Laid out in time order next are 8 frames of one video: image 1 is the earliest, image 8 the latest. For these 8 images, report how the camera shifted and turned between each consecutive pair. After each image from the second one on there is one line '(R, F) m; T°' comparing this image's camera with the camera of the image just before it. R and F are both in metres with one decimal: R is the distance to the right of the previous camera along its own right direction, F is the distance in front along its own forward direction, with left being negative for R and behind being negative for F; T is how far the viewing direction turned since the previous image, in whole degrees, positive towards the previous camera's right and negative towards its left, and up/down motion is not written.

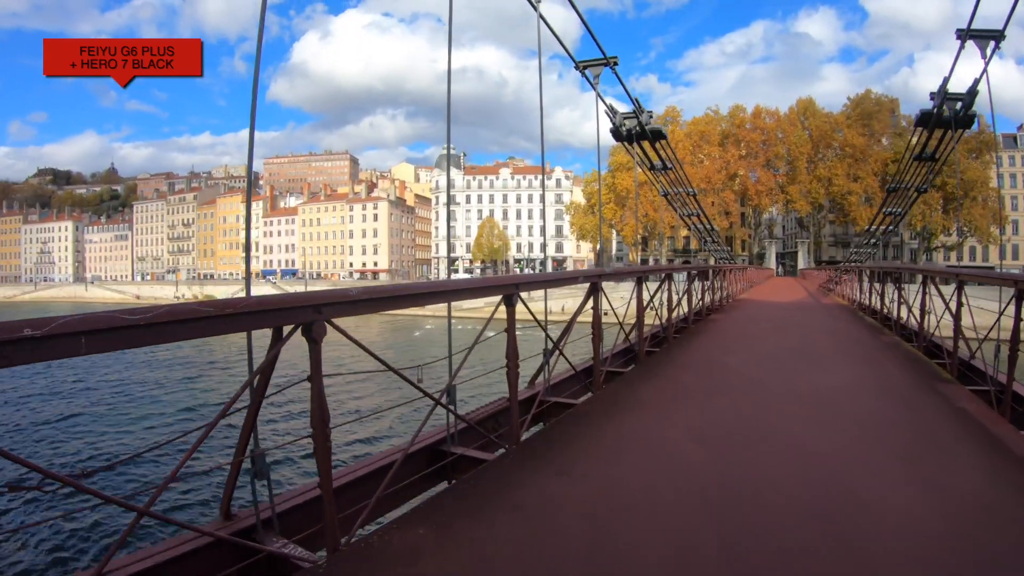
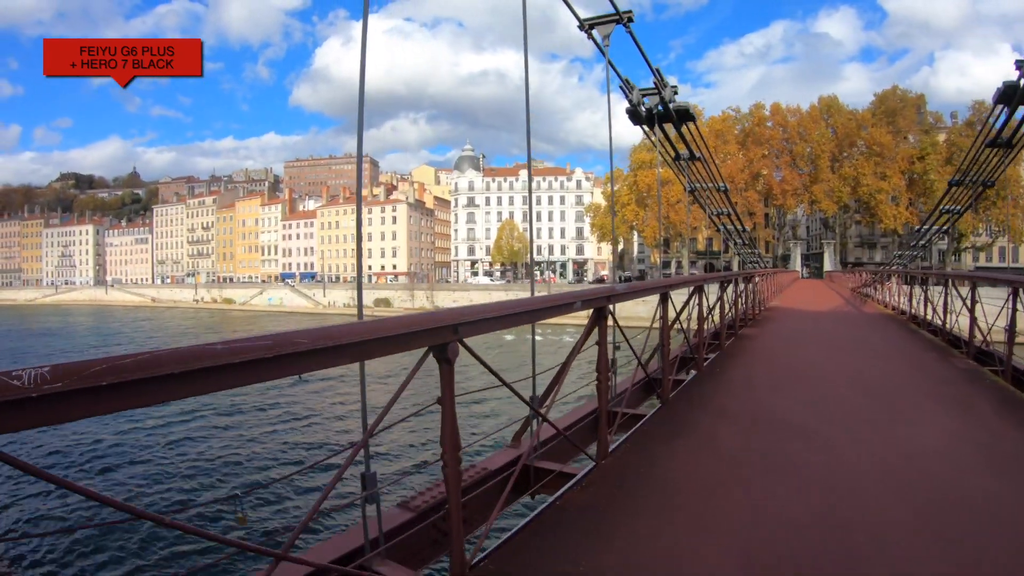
(+0.1, +0.6) m; -2°
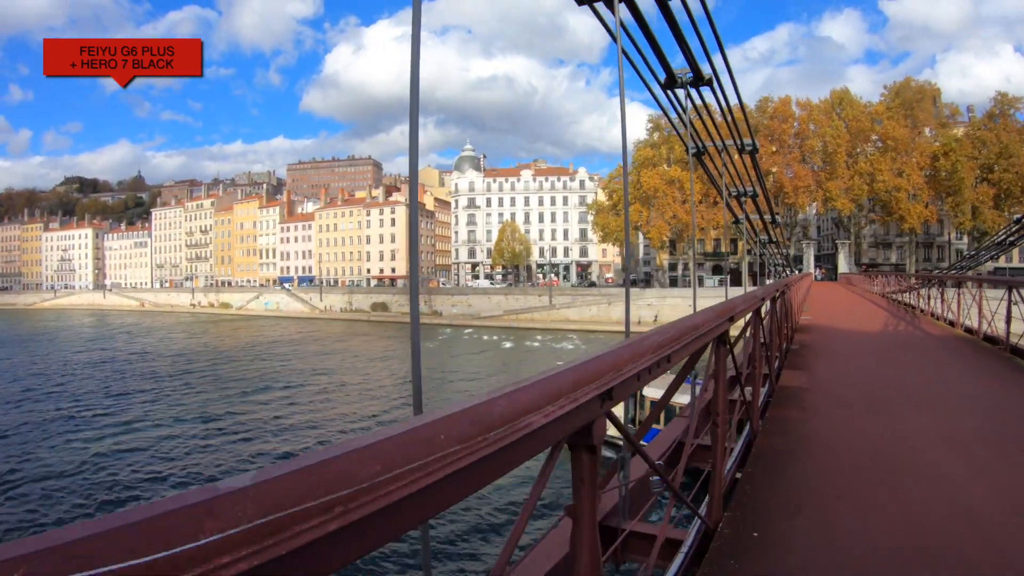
(+0.5, +1.6) m; -1°
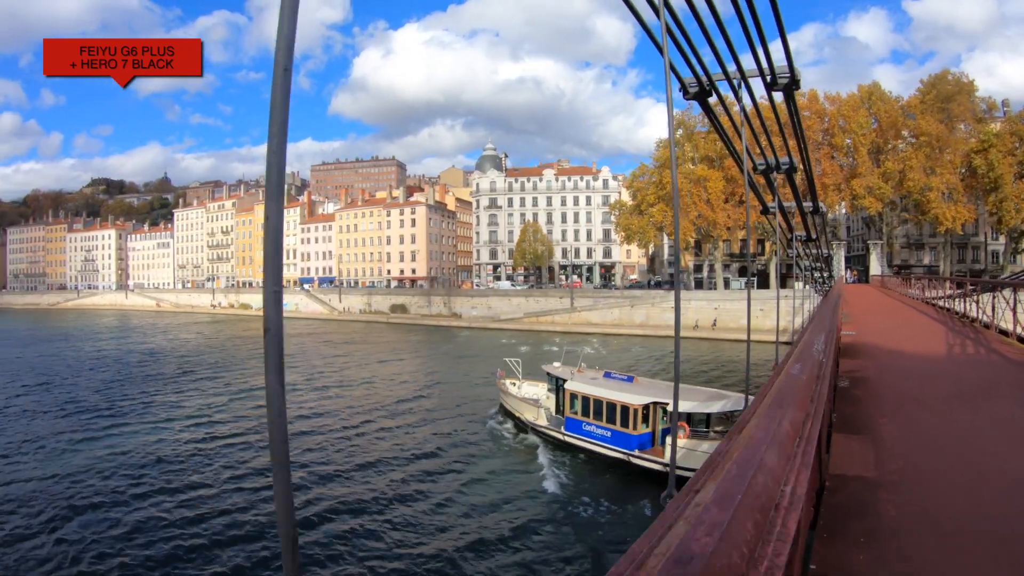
(-0.1, +0.9) m; -2°
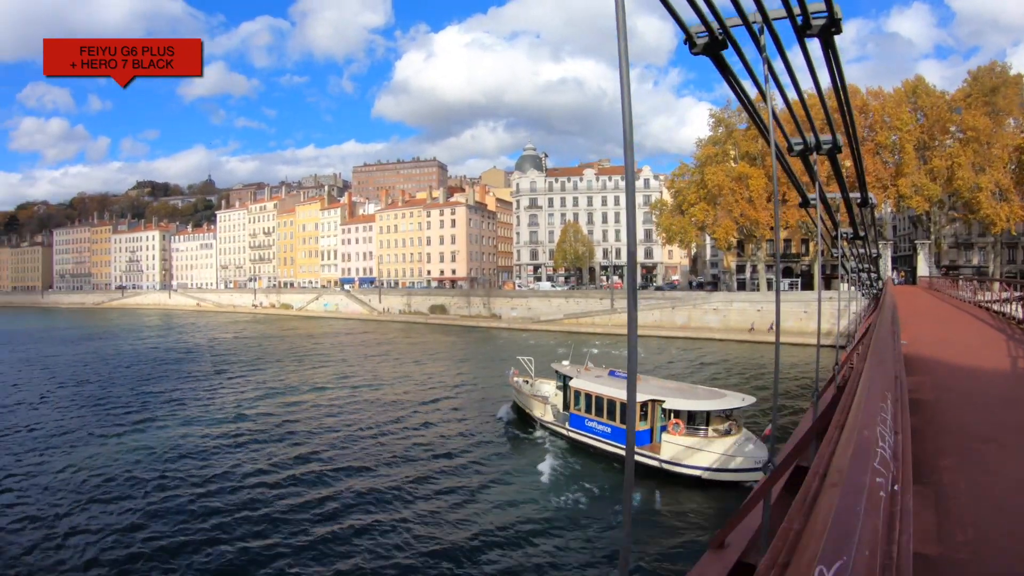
(-0.8, +0.1) m; -2°
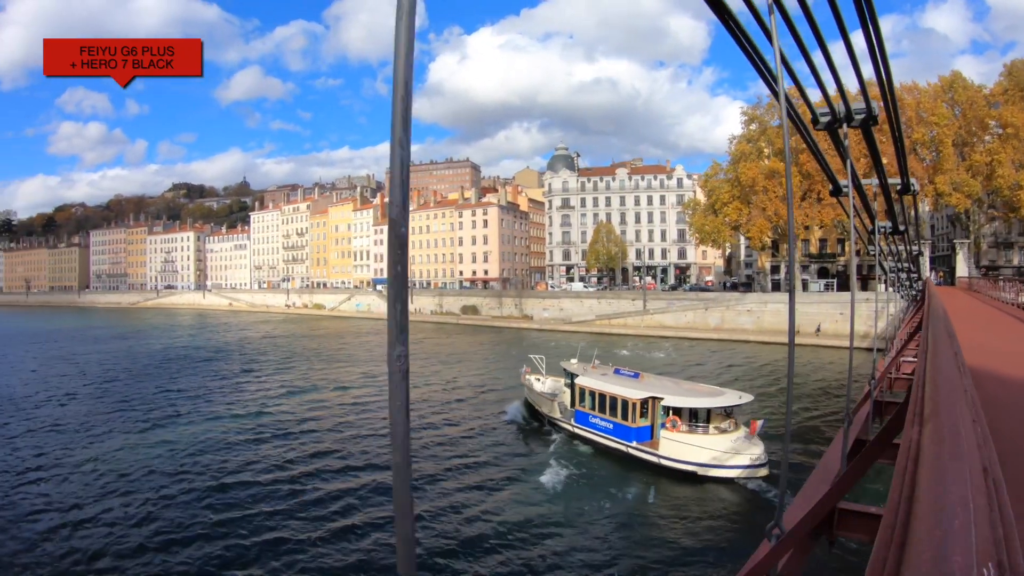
(-0.7, 0.0) m; -2°
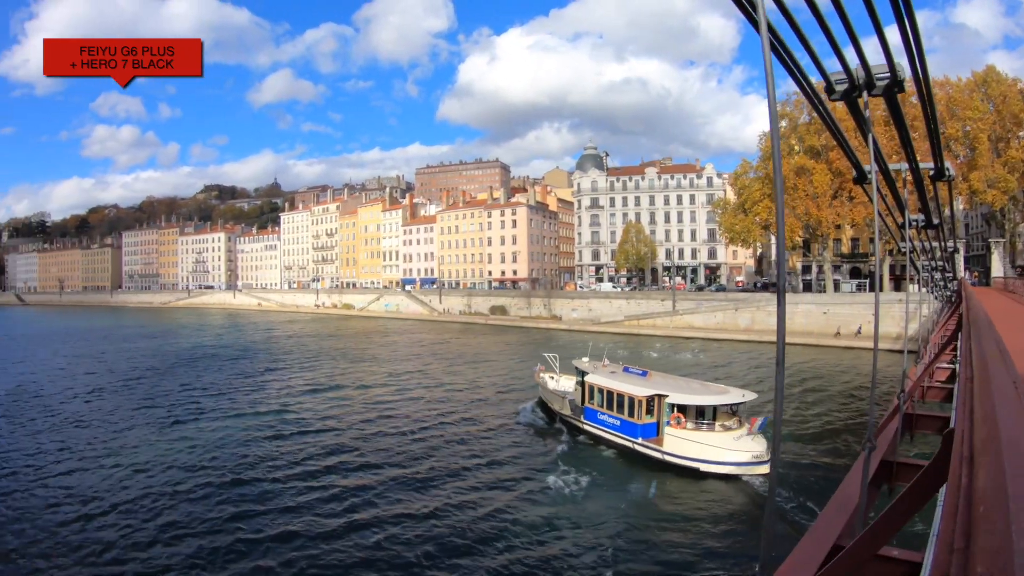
(-0.5, -0.1) m; -2°
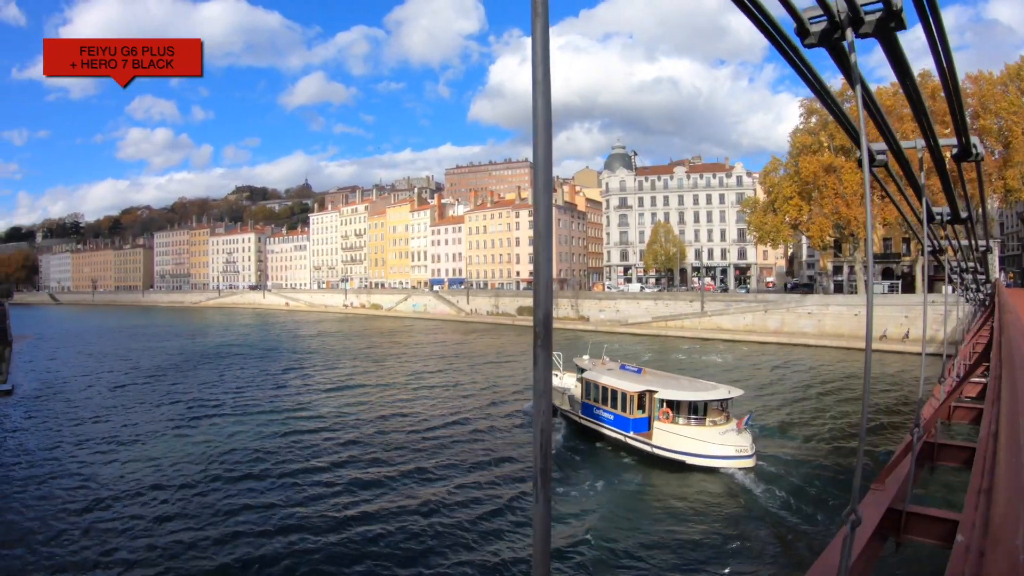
(-0.4, -0.1) m; -2°
